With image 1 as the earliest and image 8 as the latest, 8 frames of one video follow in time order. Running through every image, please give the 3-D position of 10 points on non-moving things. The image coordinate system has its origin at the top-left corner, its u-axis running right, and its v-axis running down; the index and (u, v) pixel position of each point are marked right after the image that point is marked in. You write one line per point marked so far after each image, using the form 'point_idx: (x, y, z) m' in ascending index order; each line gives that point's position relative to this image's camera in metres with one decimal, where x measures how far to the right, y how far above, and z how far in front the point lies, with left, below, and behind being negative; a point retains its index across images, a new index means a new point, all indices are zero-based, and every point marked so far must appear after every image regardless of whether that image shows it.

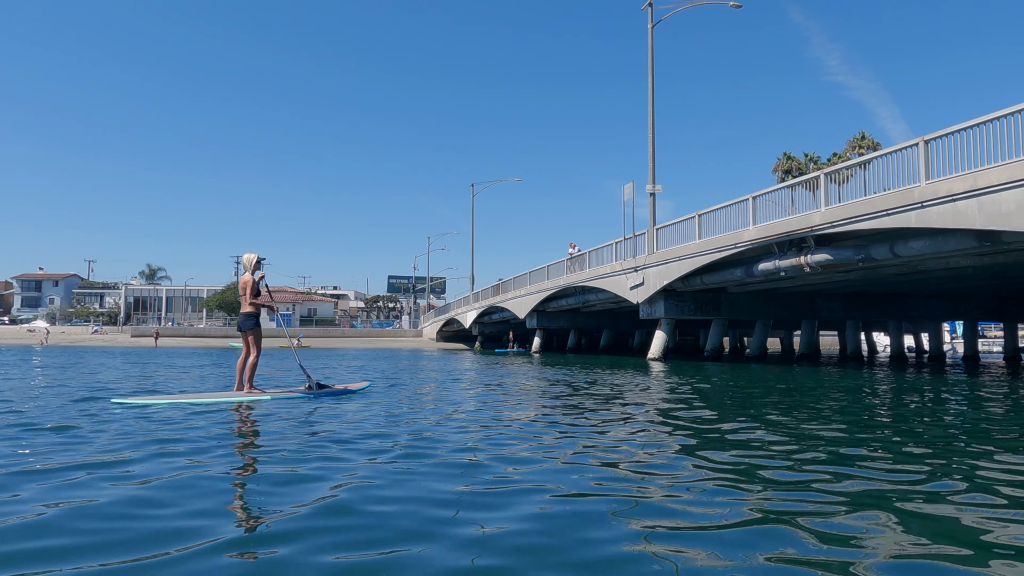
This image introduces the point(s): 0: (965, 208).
0: (+11.2, +2.0, +16.4) m
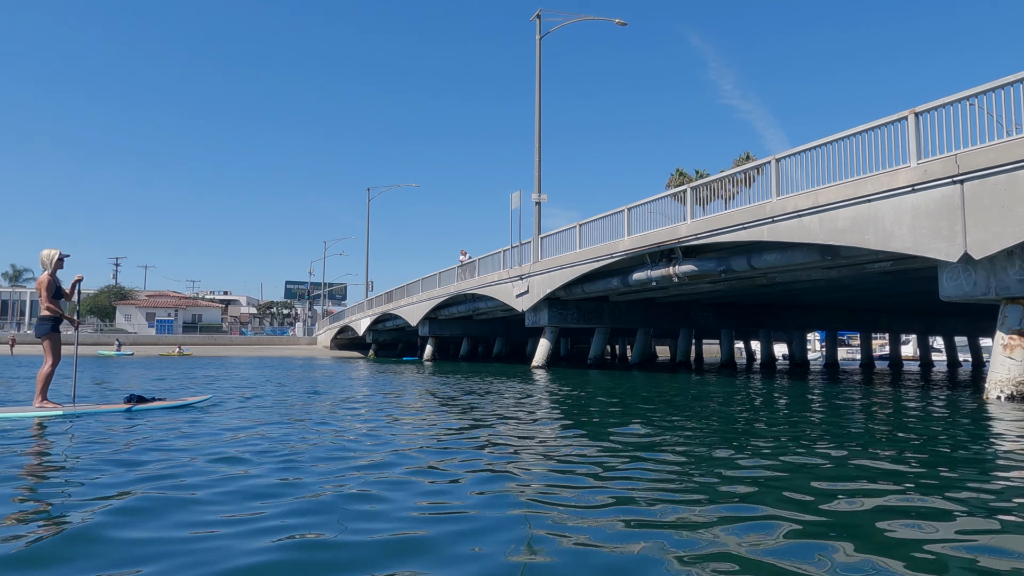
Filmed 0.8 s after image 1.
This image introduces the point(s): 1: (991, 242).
0: (+7.8, +1.7, +17.4) m
1: (+9.7, +1.0, +13.5) m
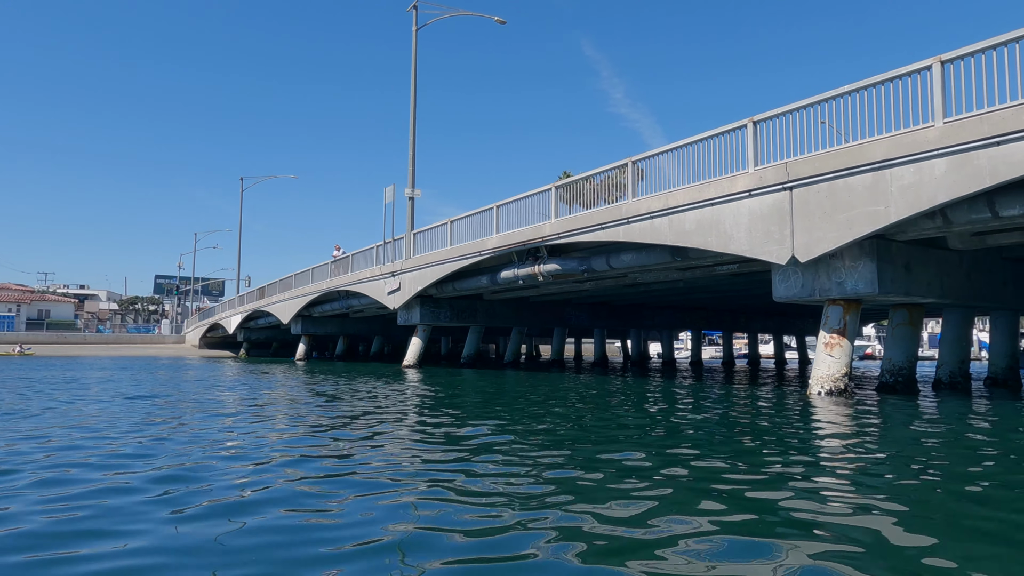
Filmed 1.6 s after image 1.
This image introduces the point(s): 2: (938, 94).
0: (+4.0, +1.7, +17.9) m
1: (+6.5, +0.9, +14.3) m
2: (+8.0, +3.6, +12.4) m
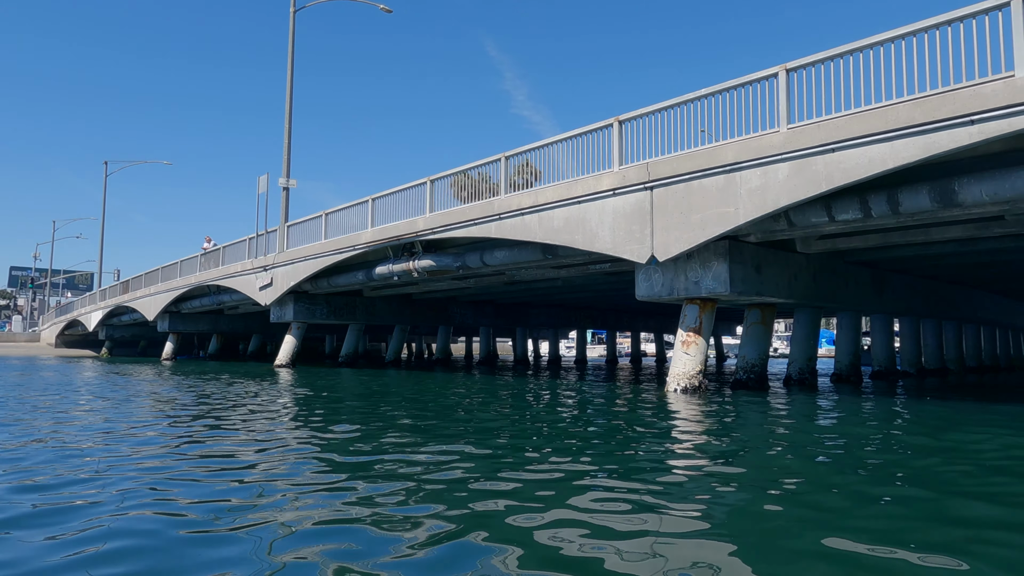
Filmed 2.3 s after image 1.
0: (+0.4, +1.8, +17.7) m
1: (+3.5, +0.9, +14.5) m
2: (+5.2, +3.6, +12.9) m
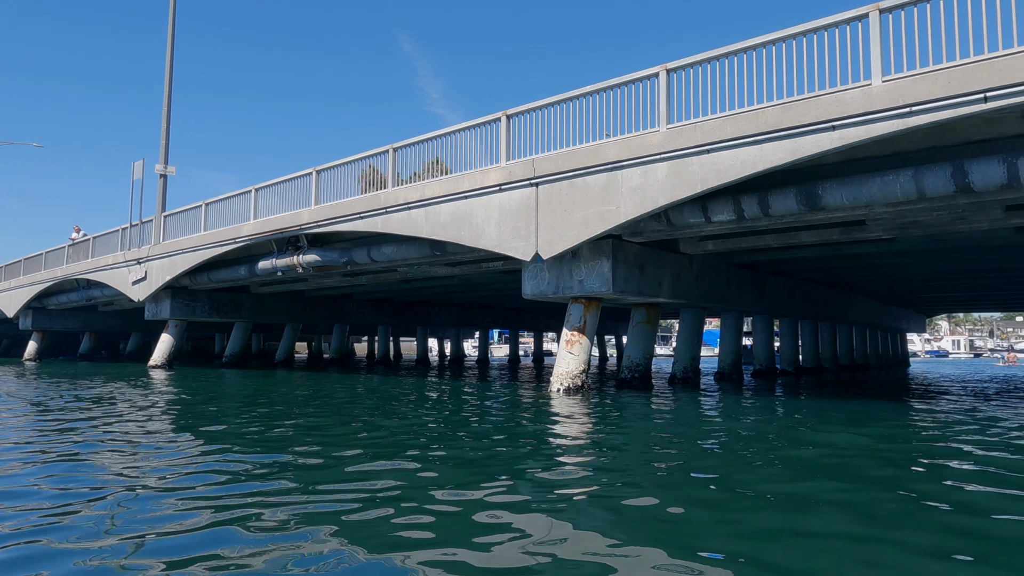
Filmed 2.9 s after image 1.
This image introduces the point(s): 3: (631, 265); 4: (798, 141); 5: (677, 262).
0: (-2.5, +1.8, +17.0) m
1: (+0.9, +1.0, +14.3) m
2: (+2.9, +3.6, +12.9) m
3: (+2.7, +0.5, +15.1) m
4: (+4.8, +2.4, +11.1) m
5: (+4.2, +0.7, +16.8) m
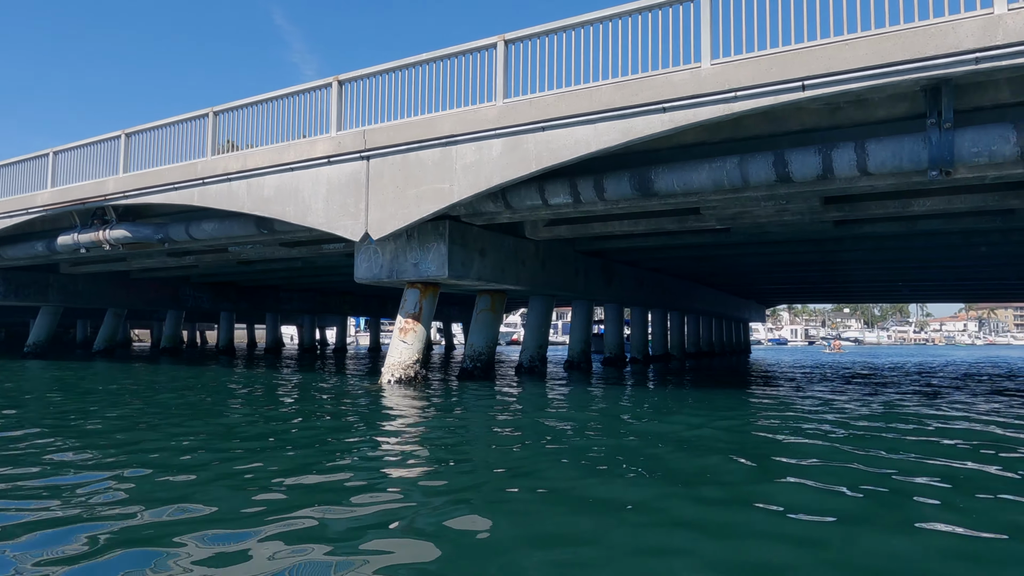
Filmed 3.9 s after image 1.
0: (-6.3, +2.3, +15.2) m
1: (-2.5, +1.3, +13.1) m
2: (-0.2, +3.9, +12.1) m
3: (-0.9, +0.8, +14.3) m
4: (+1.9, +2.7, +10.7) m
5: (+0.2, +1.0, +16.2) m
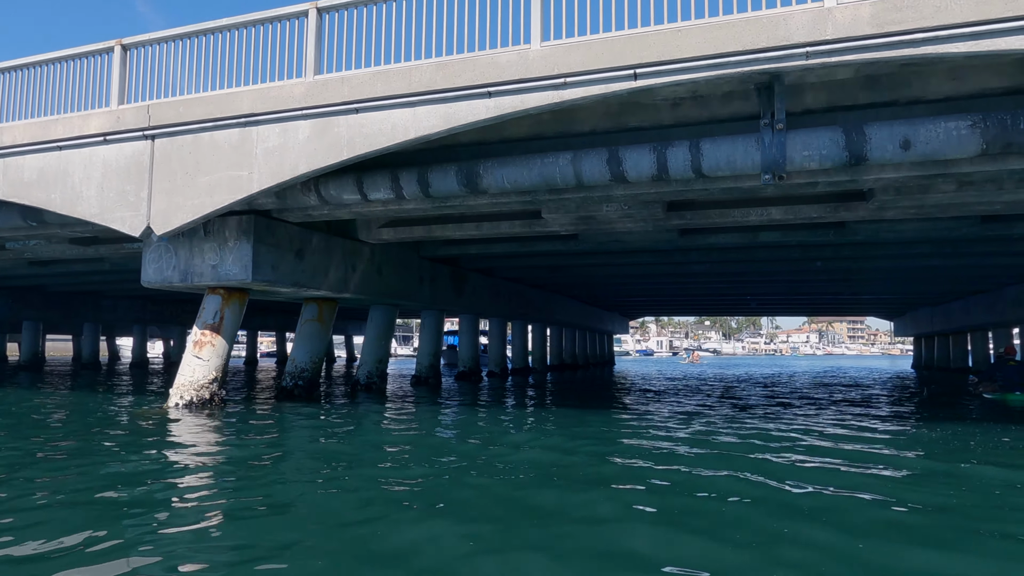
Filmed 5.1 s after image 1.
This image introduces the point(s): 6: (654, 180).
0: (-9.7, +2.2, +12.3) m
1: (-5.6, +1.2, +11.0) m
2: (-3.2, +3.8, +10.4) m
3: (-4.3, +0.7, +12.4) m
4: (-0.9, +2.6, +9.4) m
5: (-3.5, +0.8, +14.5) m
6: (+2.1, +1.6, +9.8) m
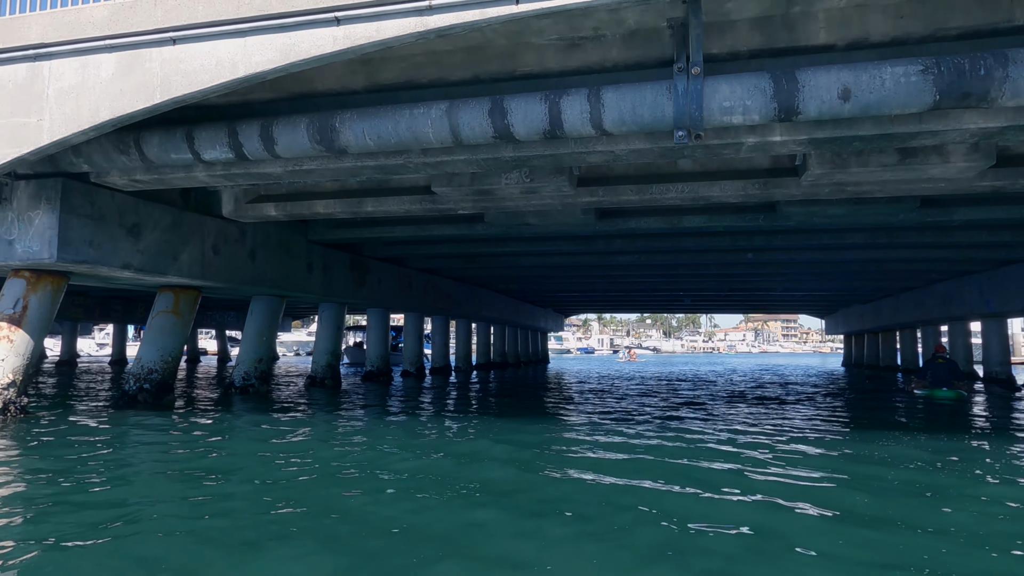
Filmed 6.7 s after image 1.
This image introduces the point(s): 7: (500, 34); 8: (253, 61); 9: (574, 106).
0: (-11.6, +2.5, +9.6) m
1: (-7.3, +1.5, +8.6) m
2: (-4.8, +4.1, +8.2) m
3: (-6.1, +1.0, +10.1) m
4: (-2.5, +2.8, +7.3) m
5: (-5.5, +1.1, +12.2) m
6: (+0.4, +1.8, +8.0) m
7: (-0.1, +2.8, +7.4) m
8: (-2.9, +2.6, +7.4) m
9: (+0.7, +2.1, +7.5) m
